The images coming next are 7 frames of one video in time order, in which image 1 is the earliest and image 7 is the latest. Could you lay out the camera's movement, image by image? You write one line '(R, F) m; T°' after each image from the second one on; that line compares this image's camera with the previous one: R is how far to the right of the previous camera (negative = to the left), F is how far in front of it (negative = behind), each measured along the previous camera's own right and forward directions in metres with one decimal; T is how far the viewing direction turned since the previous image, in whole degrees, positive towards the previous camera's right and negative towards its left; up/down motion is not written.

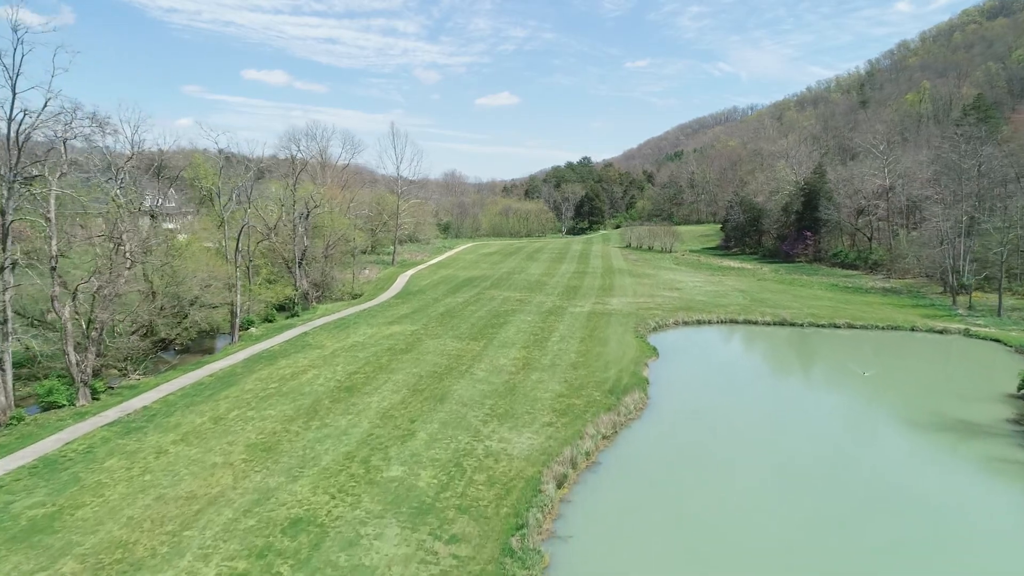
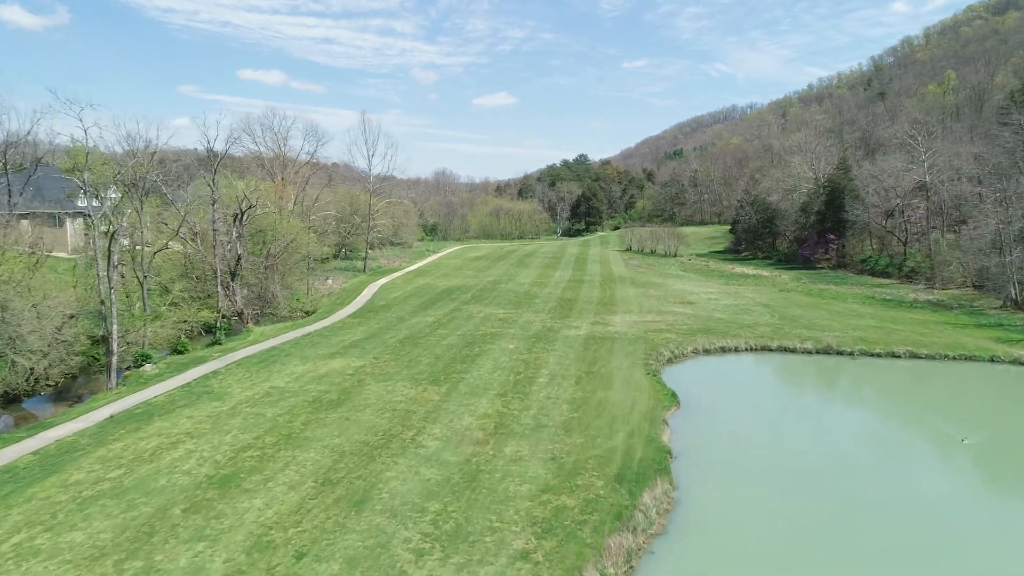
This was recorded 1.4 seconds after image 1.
(+0.4, +4.3) m; 0°
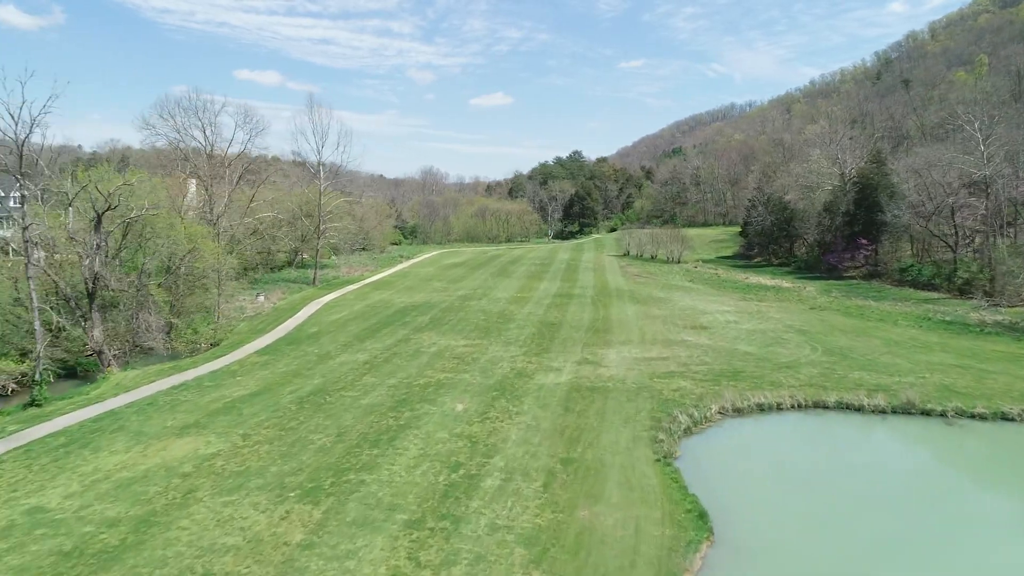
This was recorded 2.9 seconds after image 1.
(+0.8, +5.1) m; 0°
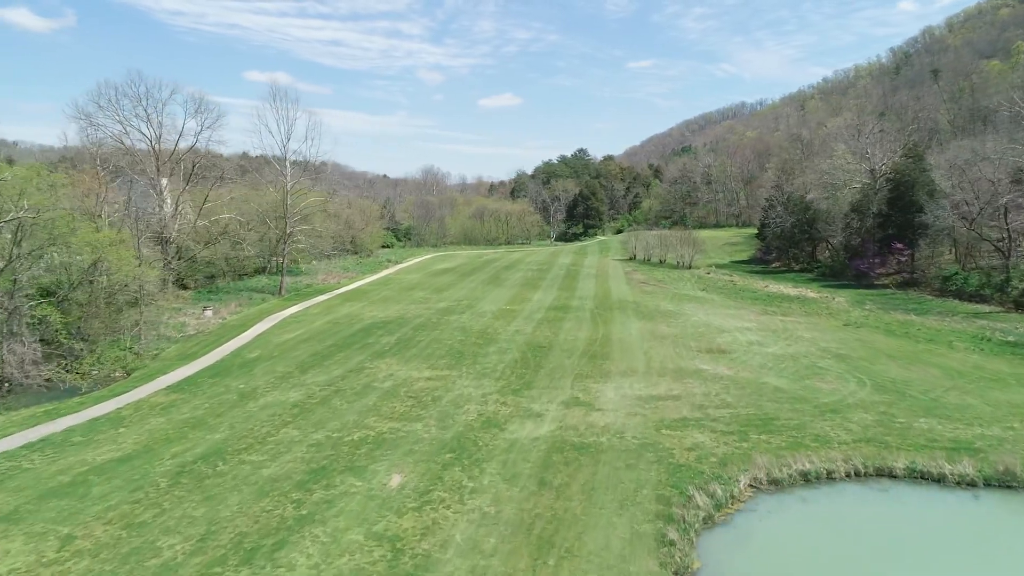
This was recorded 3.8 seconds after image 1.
(+0.6, +3.1) m; -1°
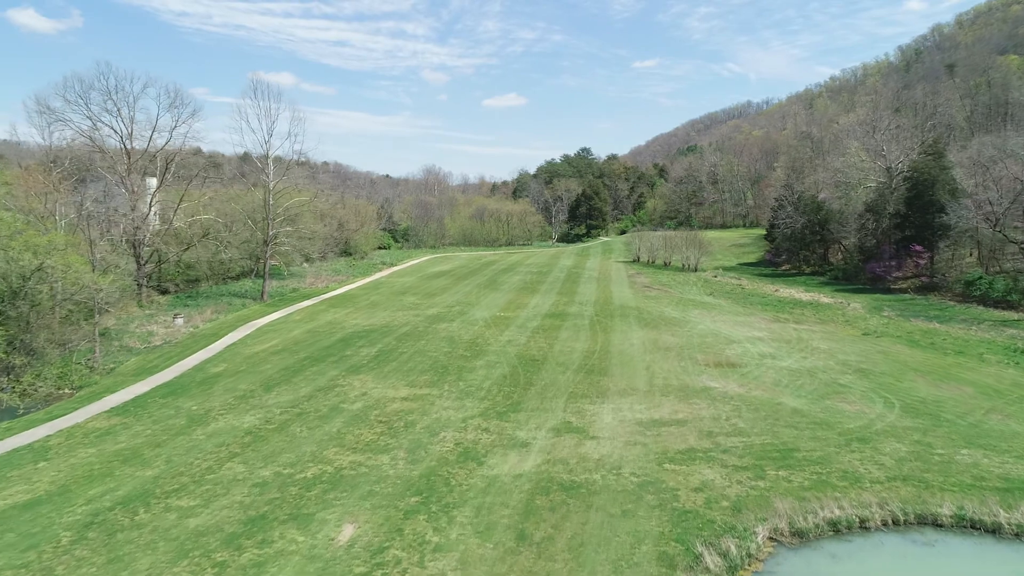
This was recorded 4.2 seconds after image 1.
(+0.3, +1.4) m; 0°
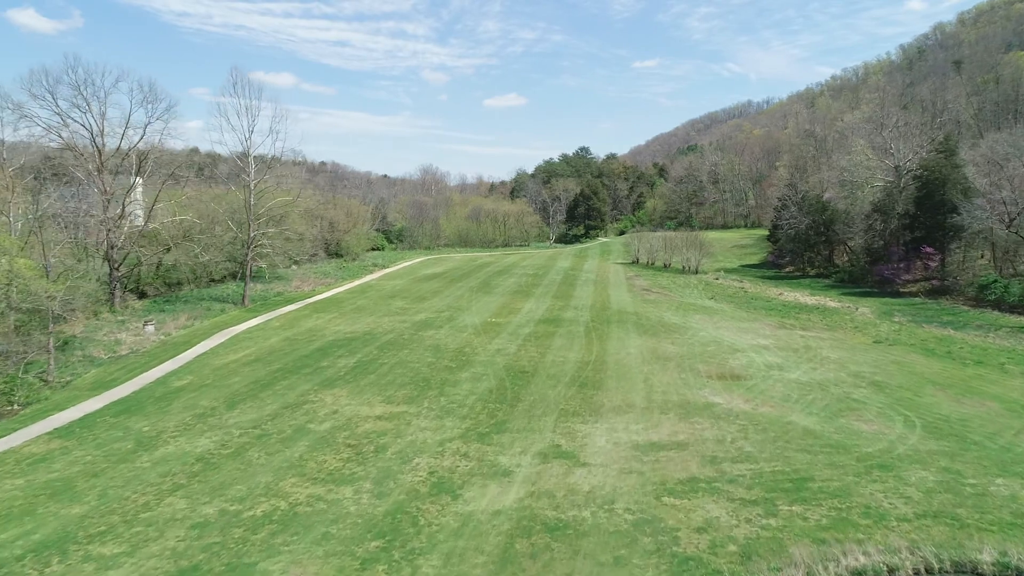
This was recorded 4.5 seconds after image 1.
(+0.2, +1.1) m; 0°
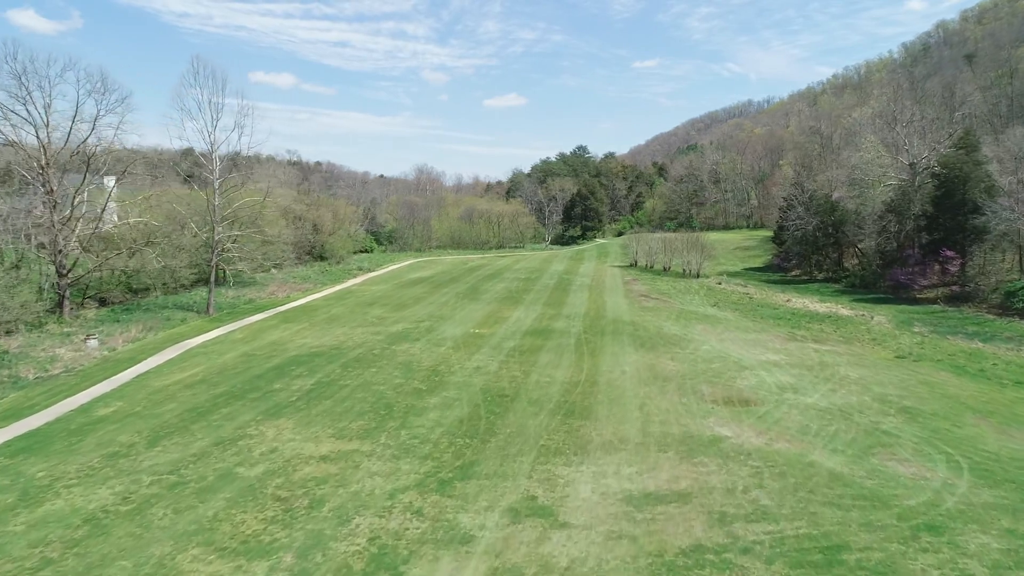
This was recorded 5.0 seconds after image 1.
(+0.4, +1.7) m; 0°
